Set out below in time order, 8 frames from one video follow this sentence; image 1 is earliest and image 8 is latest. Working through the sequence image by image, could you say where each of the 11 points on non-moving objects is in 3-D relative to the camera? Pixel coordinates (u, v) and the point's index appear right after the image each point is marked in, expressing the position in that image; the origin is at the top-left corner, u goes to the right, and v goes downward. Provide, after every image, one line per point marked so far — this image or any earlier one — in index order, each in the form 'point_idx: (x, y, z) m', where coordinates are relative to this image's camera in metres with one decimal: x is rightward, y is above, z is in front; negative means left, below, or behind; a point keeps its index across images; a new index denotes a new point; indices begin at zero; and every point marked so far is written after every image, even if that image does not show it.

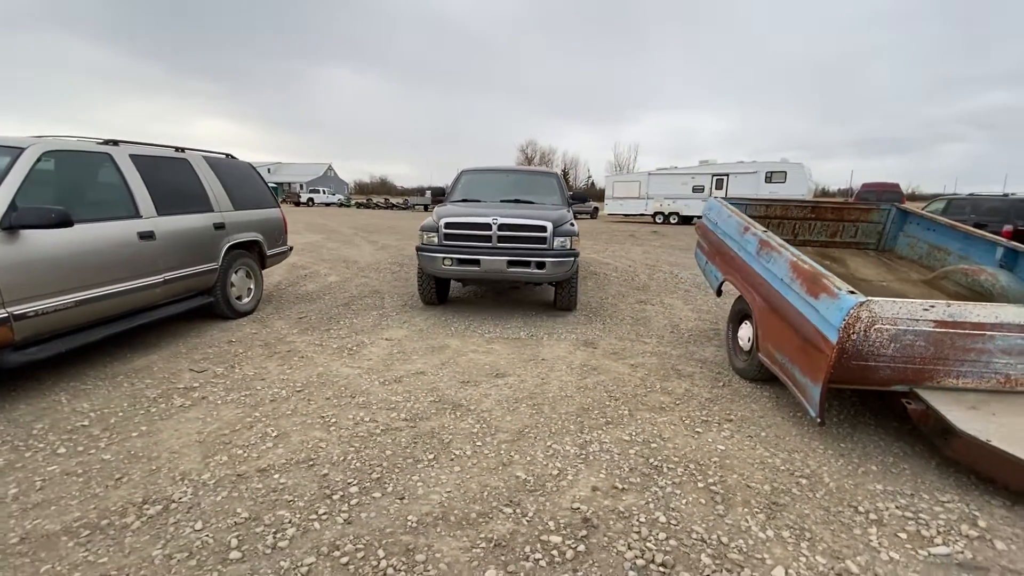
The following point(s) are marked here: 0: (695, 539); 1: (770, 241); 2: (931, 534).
0: (+0.8, -1.1, +2.2) m
1: (+1.9, +0.4, +3.6) m
2: (+1.9, -1.1, +2.2) m
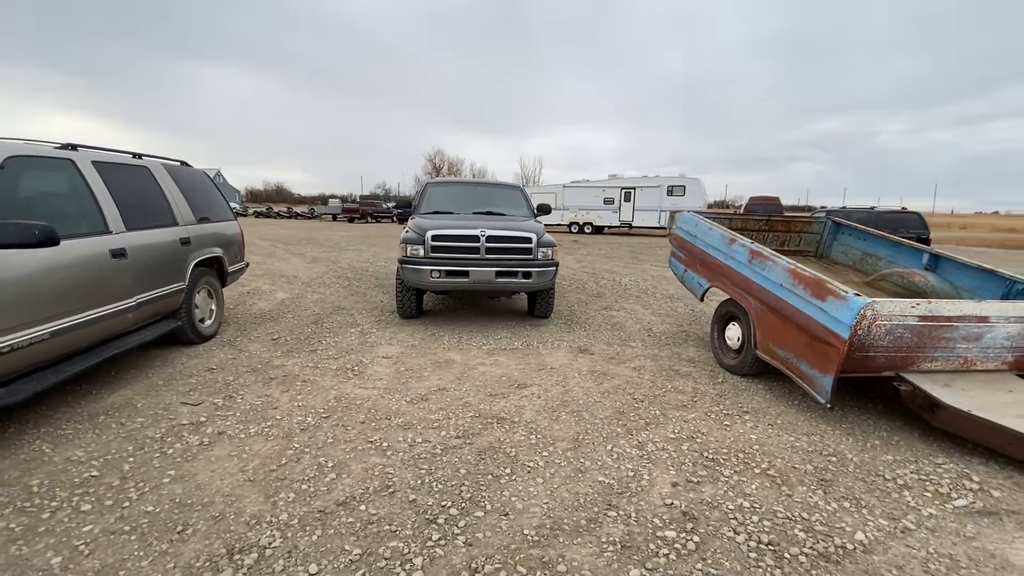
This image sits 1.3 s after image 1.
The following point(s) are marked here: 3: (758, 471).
0: (+1.4, -1.2, +2.5) m
1: (+2.1, +0.3, +4.1) m
2: (+2.5, -1.1, +2.7) m
3: (+1.5, -1.1, +2.9) m
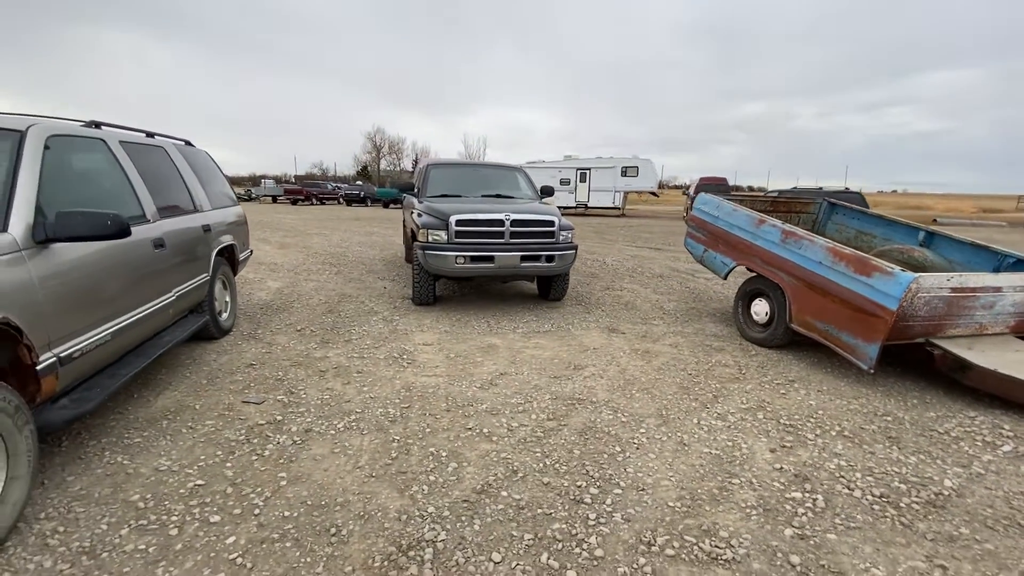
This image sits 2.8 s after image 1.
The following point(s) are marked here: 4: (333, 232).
0: (+2.1, -1.0, +2.7) m
1: (+2.5, +0.5, +4.4) m
2: (+3.1, -1.0, +3.1) m
3: (+2.1, -0.9, +3.2) m
4: (-5.3, +1.6, +14.2) m
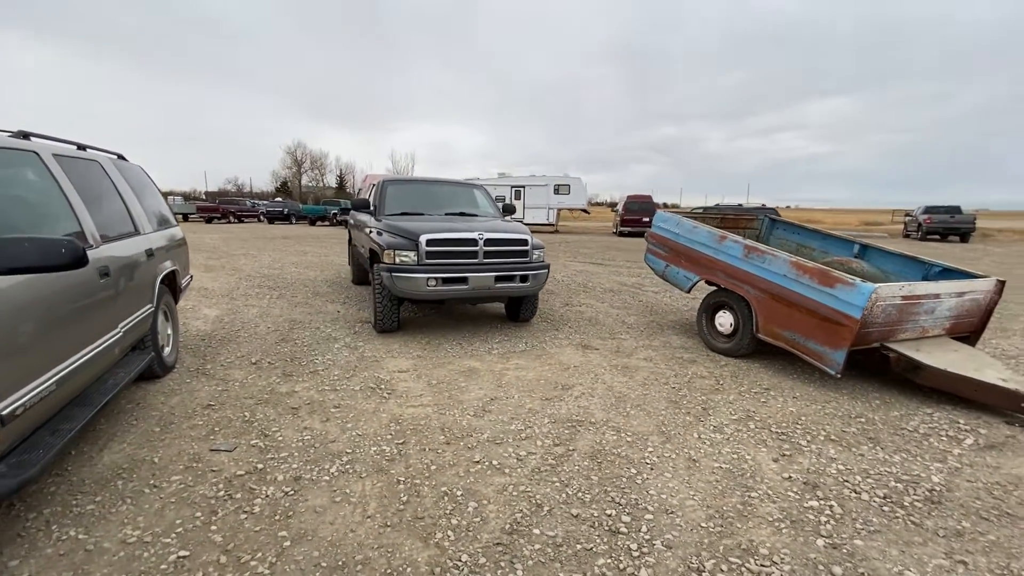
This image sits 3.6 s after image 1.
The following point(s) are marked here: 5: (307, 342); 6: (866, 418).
0: (+2.2, -1.1, +2.9) m
1: (+2.3, +0.4, +4.6) m
2: (+3.1, -1.0, +3.4) m
3: (+2.1, -1.0, +3.3) m
4: (-6.9, +1.0, +13.3) m
5: (-2.2, -0.6, +5.2) m
6: (+2.7, -1.0, +3.7) m
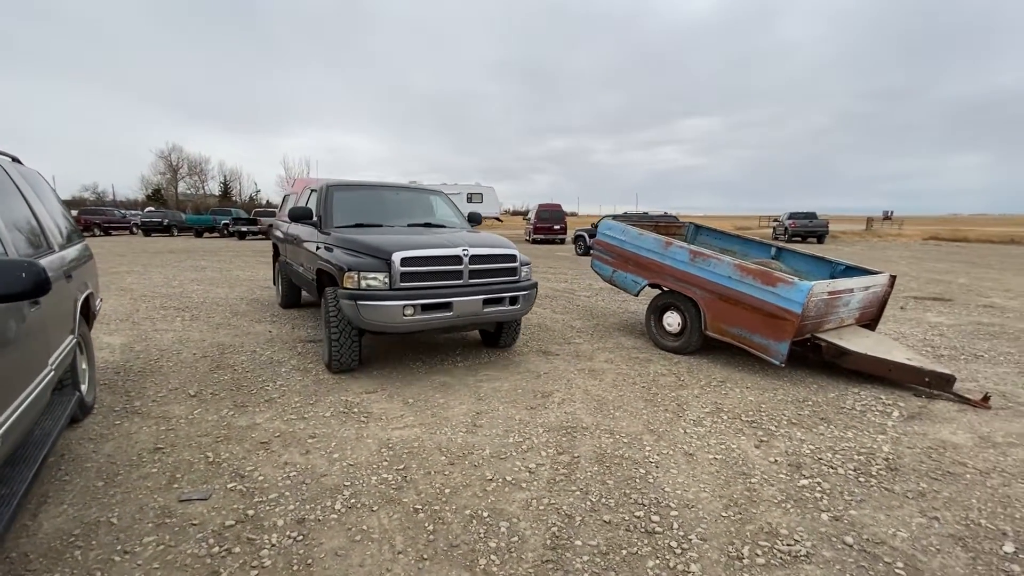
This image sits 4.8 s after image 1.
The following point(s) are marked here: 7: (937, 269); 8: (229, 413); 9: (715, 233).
0: (+2.2, -1.1, +3.3) m
1: (+2.0, +0.4, +5.0) m
2: (+3.0, -1.0, +4.0) m
3: (+2.1, -1.0, +3.7) m
4: (-8.8, +0.5, +11.7) m
5: (-2.6, -0.8, +4.7) m
6: (+2.5, -1.0, +4.1) m
7: (+12.8, +0.6, +14.6) m
8: (-2.1, -0.9, +3.7) m
9: (+2.9, +0.8, +7.0) m
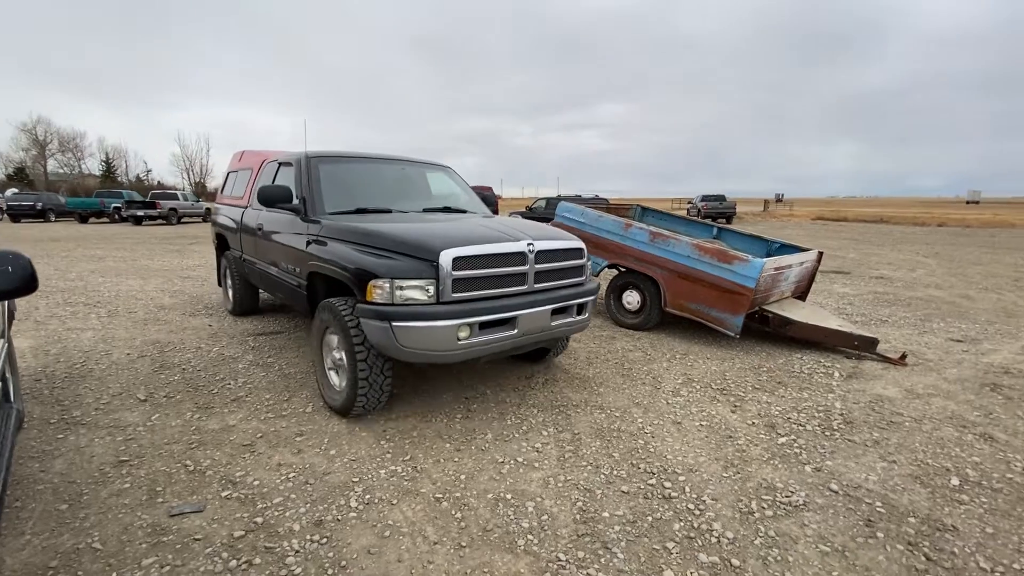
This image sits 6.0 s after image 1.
0: (+2.2, -0.9, +3.6) m
1: (+1.6, +0.6, +5.3) m
2: (+2.9, -0.8, +4.5) m
3: (+2.0, -0.8, +4.0) m
4: (-10.0, +0.6, +10.2) m
5: (-2.8, -0.7, +4.3) m
6: (+2.4, -0.7, +4.5) m
7: (+10.8, +1.4, +16.5) m
8: (-2.2, -0.9, +3.3) m
9: (+2.2, +1.1, +7.3) m
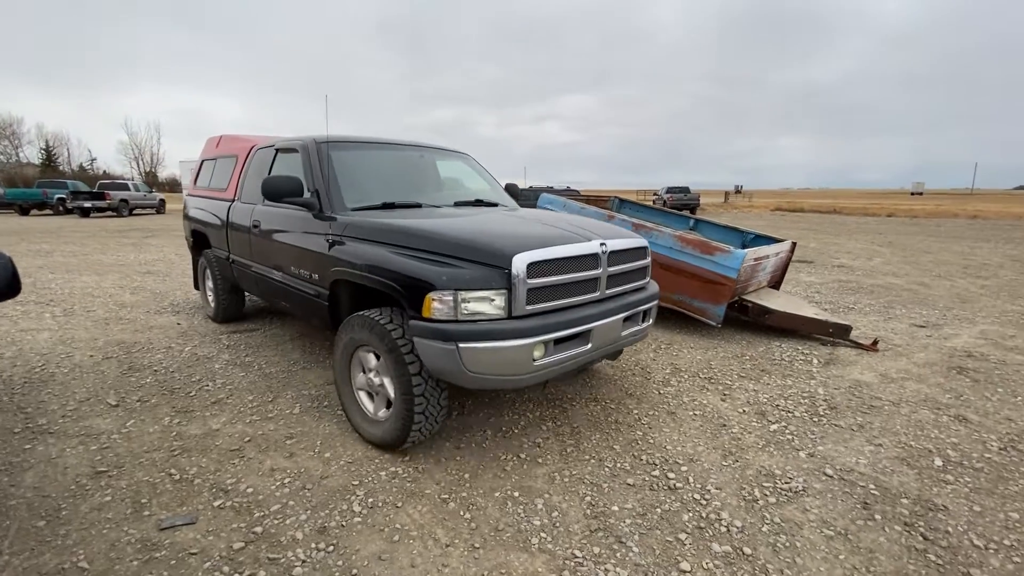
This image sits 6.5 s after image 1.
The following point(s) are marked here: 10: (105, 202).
0: (+2.1, -0.8, +3.7) m
1: (+1.4, +0.7, +5.3) m
2: (+2.8, -0.7, +4.6) m
3: (+1.9, -0.8, +4.1) m
4: (-10.5, +0.6, +9.4) m
5: (-2.9, -0.7, +4.1) m
6: (+2.3, -0.6, +4.6) m
7: (+9.8, +1.8, +17.1) m
8: (-2.2, -0.9, +3.1) m
9: (+1.9, +1.2, +7.4) m
10: (-16.6, +3.5, +19.8) m
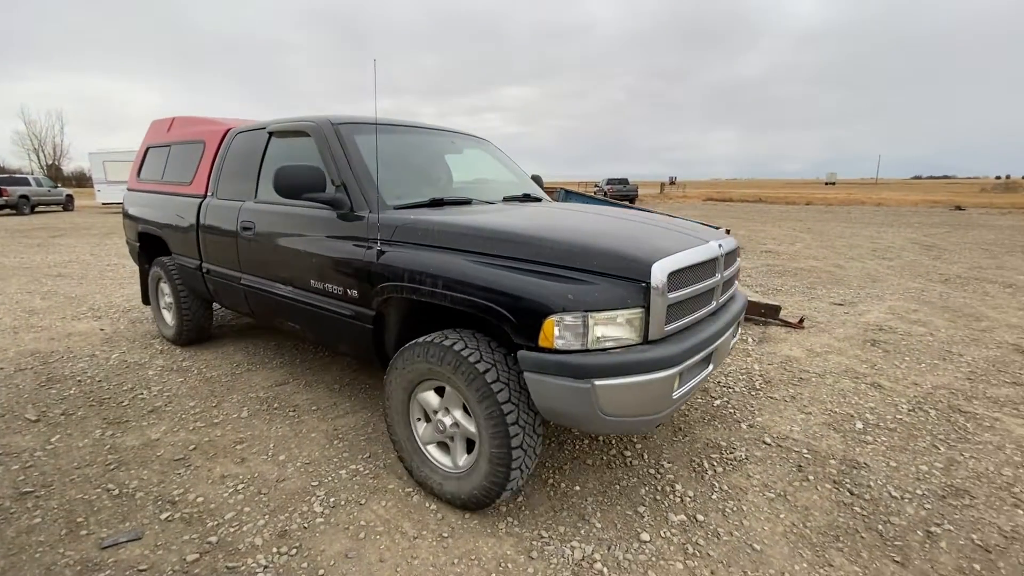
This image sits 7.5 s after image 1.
0: (+1.8, -0.7, +4.0) m
1: (+0.9, +0.8, +5.5) m
2: (+2.3, -0.5, +4.9) m
3: (+1.5, -0.6, +4.3) m
4: (-11.5, +0.4, +8.2) m
5: (-3.2, -0.7, +3.7) m
6: (+1.8, -0.5, +4.9) m
7: (+7.9, +2.4, +18.1) m
8: (-2.5, -0.9, +2.9) m
9: (+1.1, +1.4, +7.6) m
10: (-18.7, +3.3, +17.8) m
